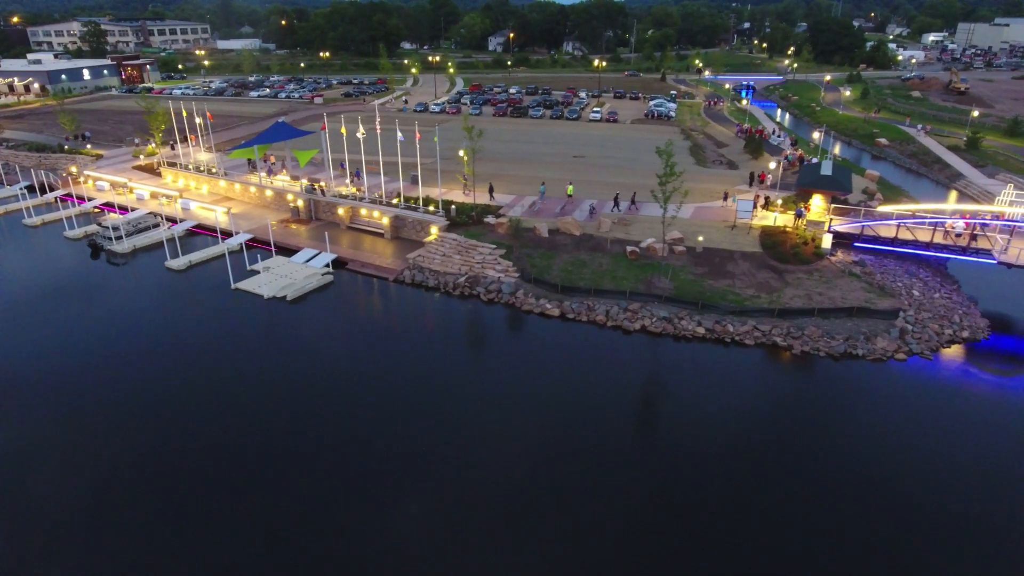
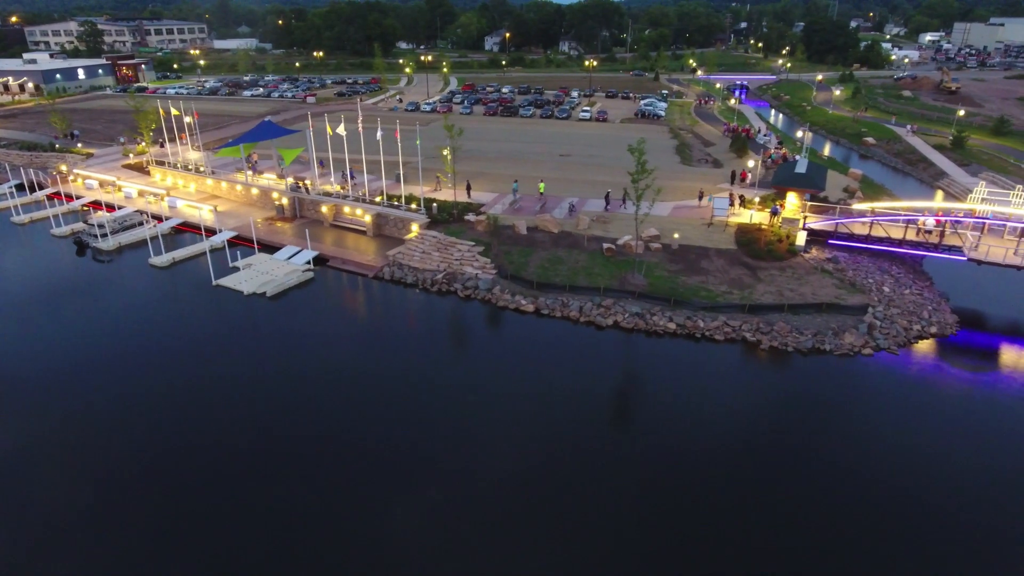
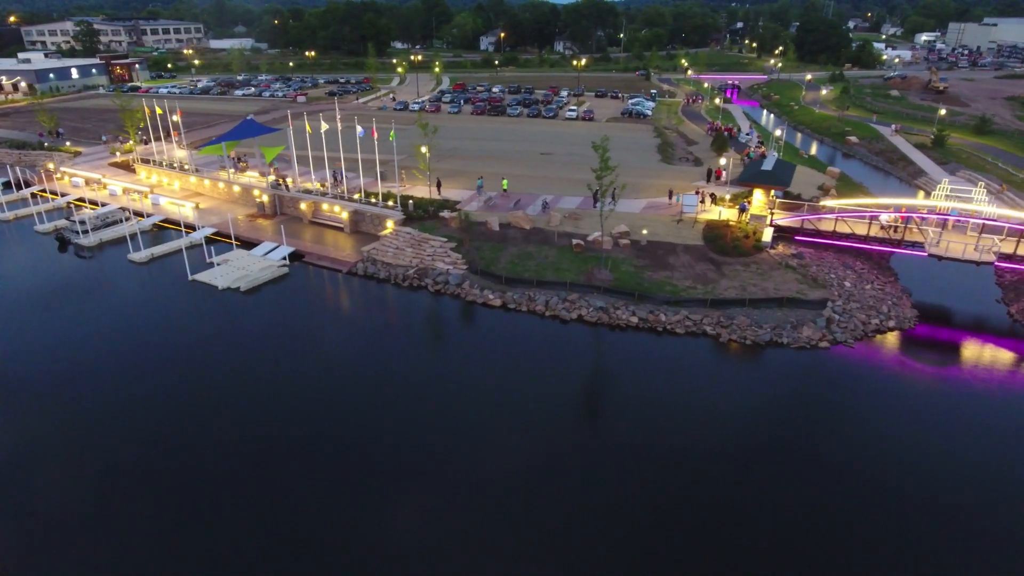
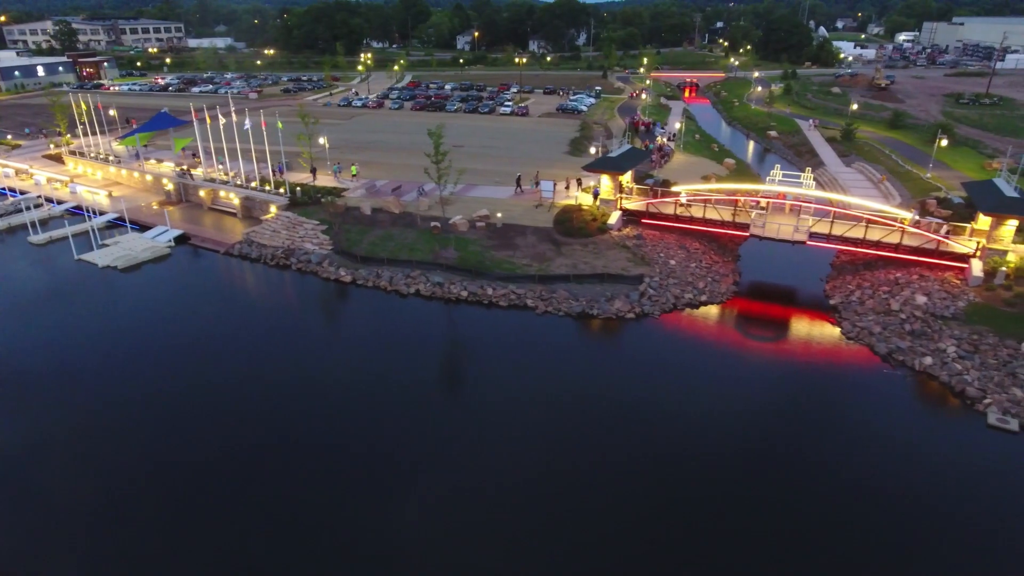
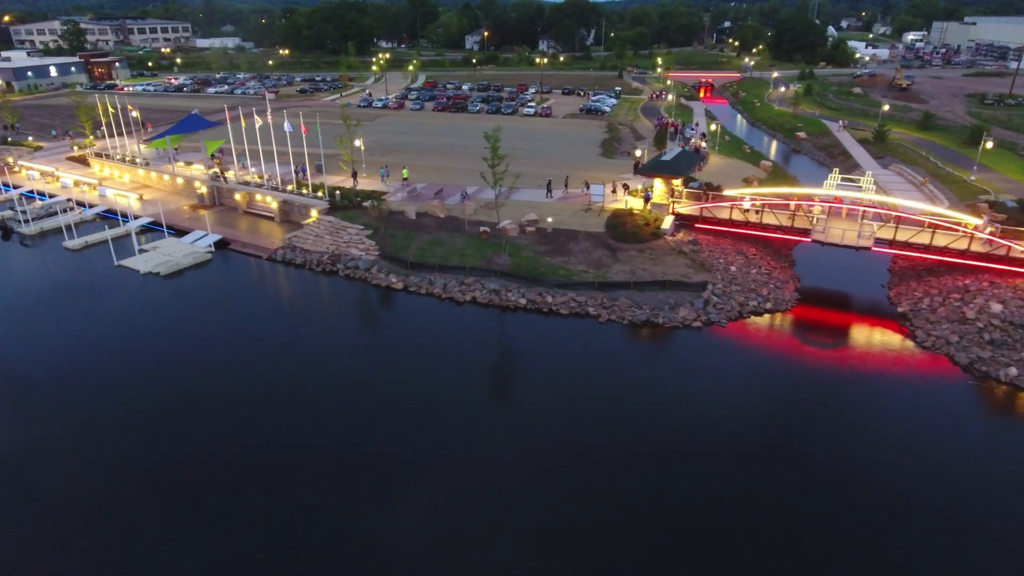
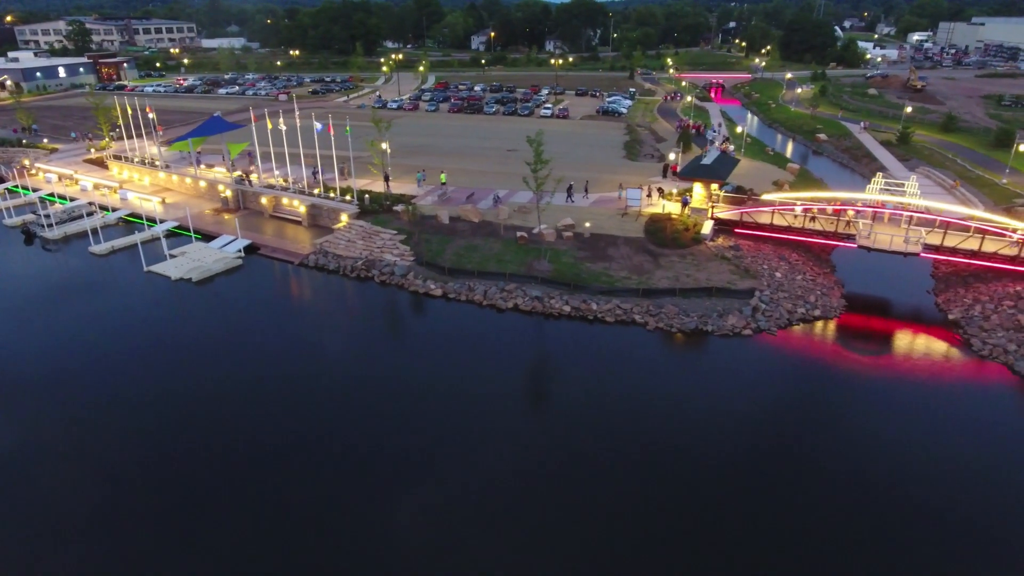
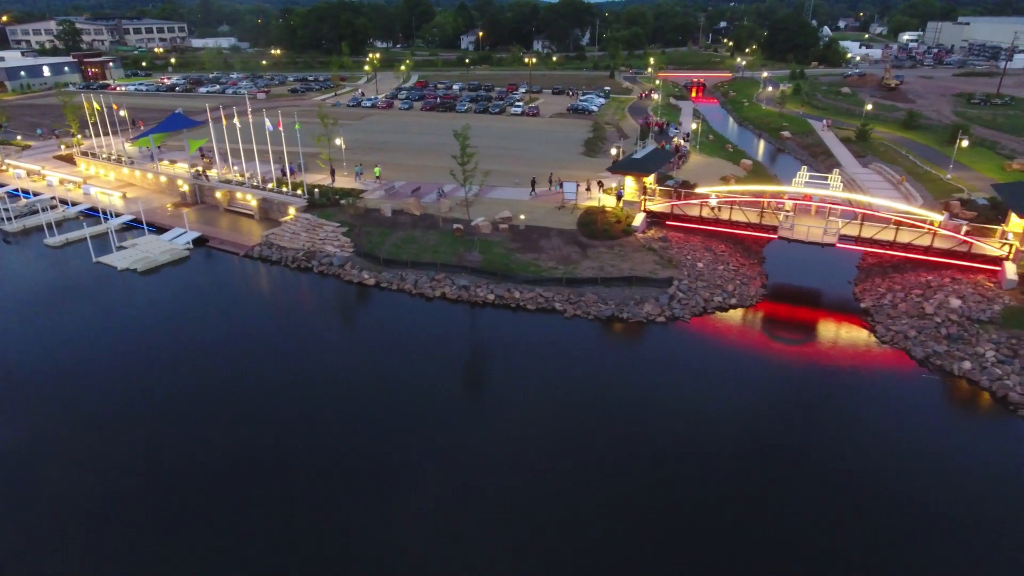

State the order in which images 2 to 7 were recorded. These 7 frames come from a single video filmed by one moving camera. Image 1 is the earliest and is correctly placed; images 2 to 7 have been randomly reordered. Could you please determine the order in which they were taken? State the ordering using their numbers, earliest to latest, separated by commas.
2, 3, 6, 5, 7, 4
